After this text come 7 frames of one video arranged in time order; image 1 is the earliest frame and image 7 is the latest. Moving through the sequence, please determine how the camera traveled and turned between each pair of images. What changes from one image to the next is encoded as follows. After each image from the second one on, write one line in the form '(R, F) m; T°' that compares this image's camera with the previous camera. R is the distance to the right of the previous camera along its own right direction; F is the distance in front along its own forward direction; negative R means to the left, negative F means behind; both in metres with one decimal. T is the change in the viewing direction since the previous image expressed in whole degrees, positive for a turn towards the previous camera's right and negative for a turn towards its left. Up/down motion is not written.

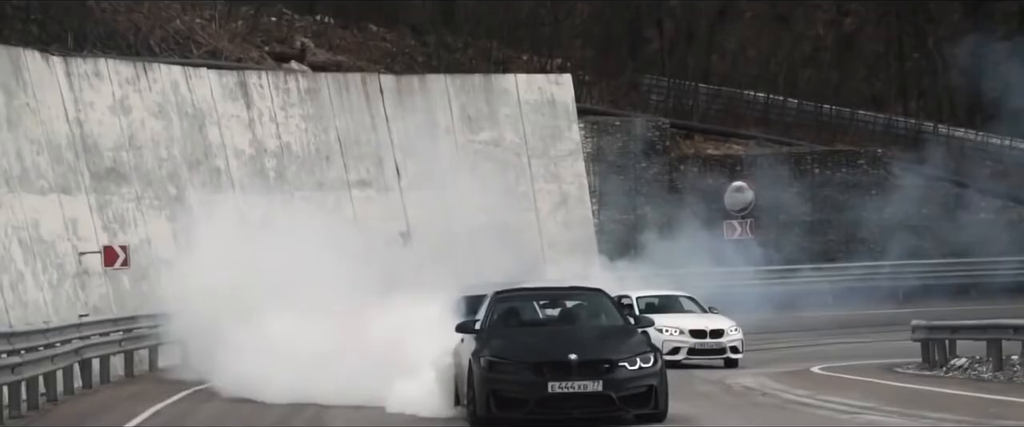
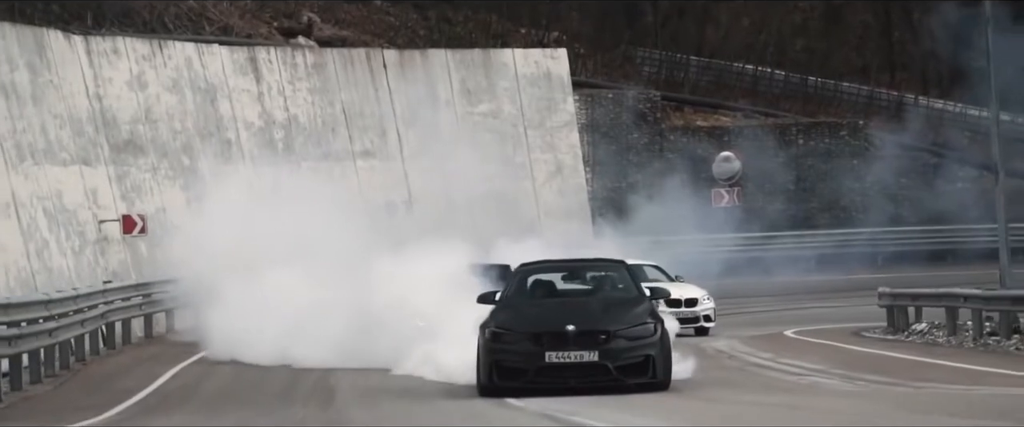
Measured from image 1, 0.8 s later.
(+0.1, -1.8) m; 0°
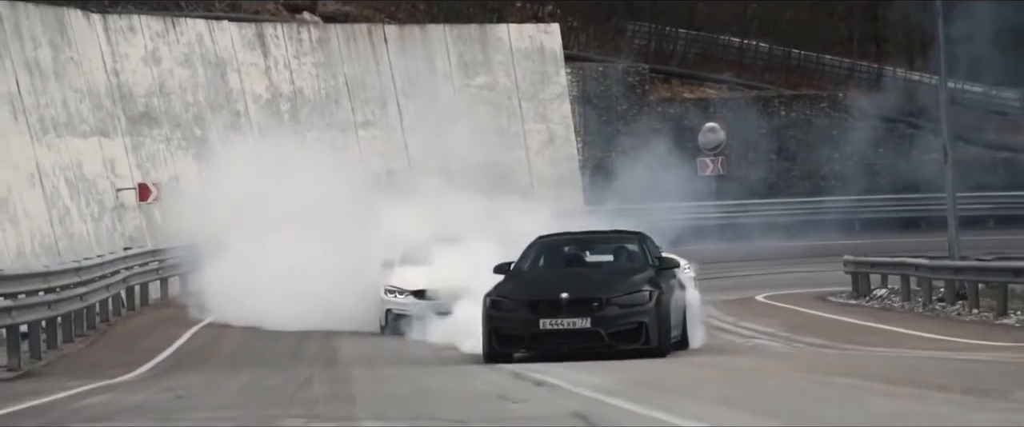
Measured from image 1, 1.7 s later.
(+0.1, -2.0) m; 0°
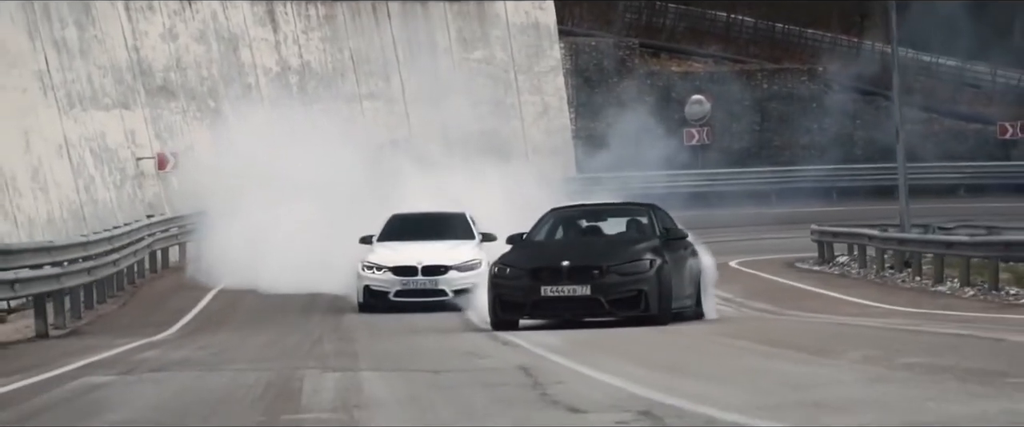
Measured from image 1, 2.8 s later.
(+0.2, -2.4) m; 0°
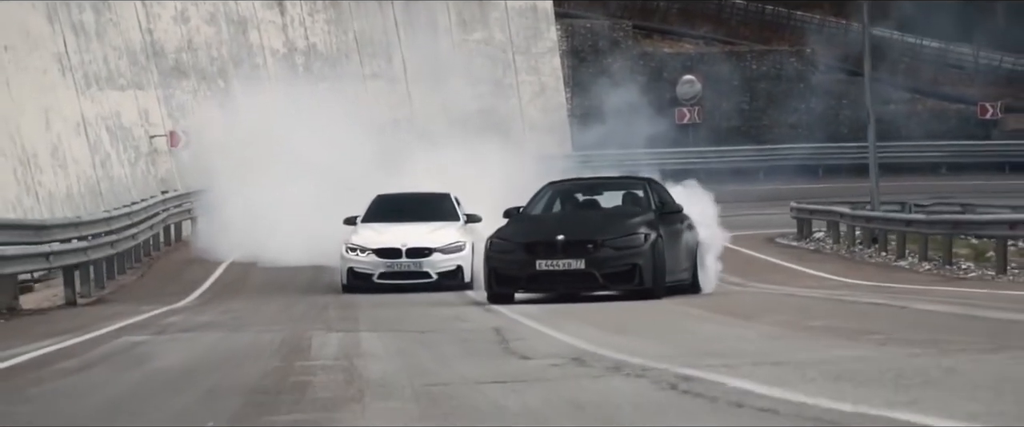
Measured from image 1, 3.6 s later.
(+0.1, -1.7) m; 0°
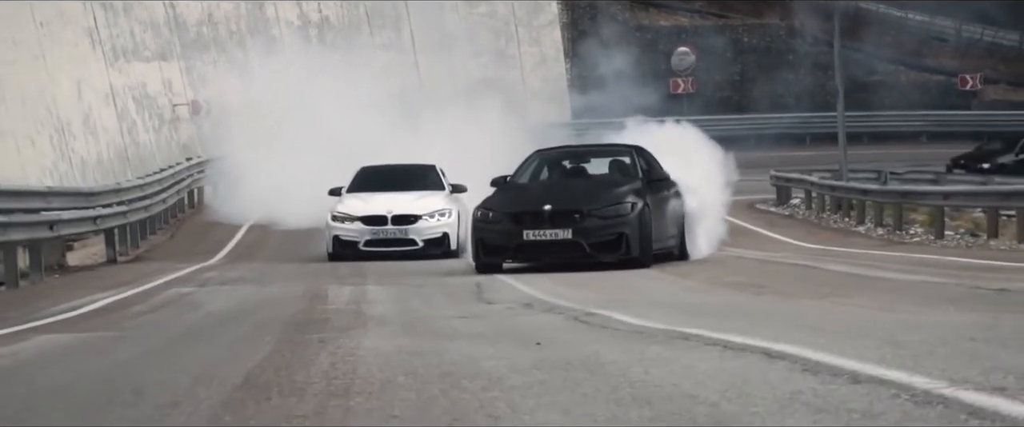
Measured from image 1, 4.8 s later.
(+0.2, -2.5) m; 0°
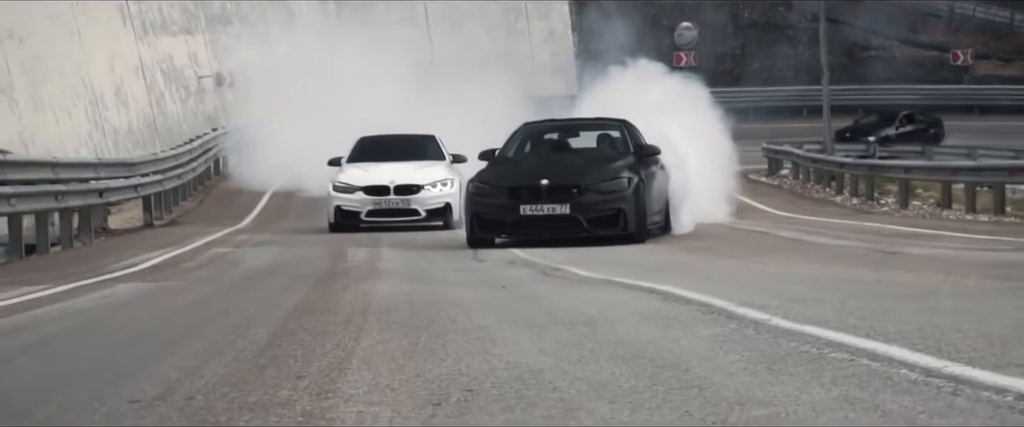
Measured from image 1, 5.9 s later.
(+0.1, -2.1) m; 0°
